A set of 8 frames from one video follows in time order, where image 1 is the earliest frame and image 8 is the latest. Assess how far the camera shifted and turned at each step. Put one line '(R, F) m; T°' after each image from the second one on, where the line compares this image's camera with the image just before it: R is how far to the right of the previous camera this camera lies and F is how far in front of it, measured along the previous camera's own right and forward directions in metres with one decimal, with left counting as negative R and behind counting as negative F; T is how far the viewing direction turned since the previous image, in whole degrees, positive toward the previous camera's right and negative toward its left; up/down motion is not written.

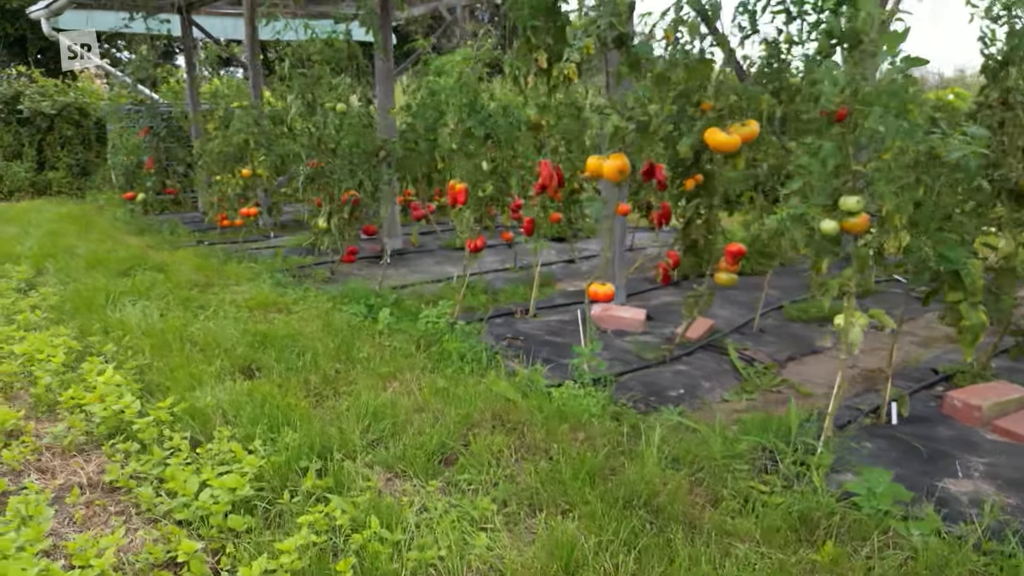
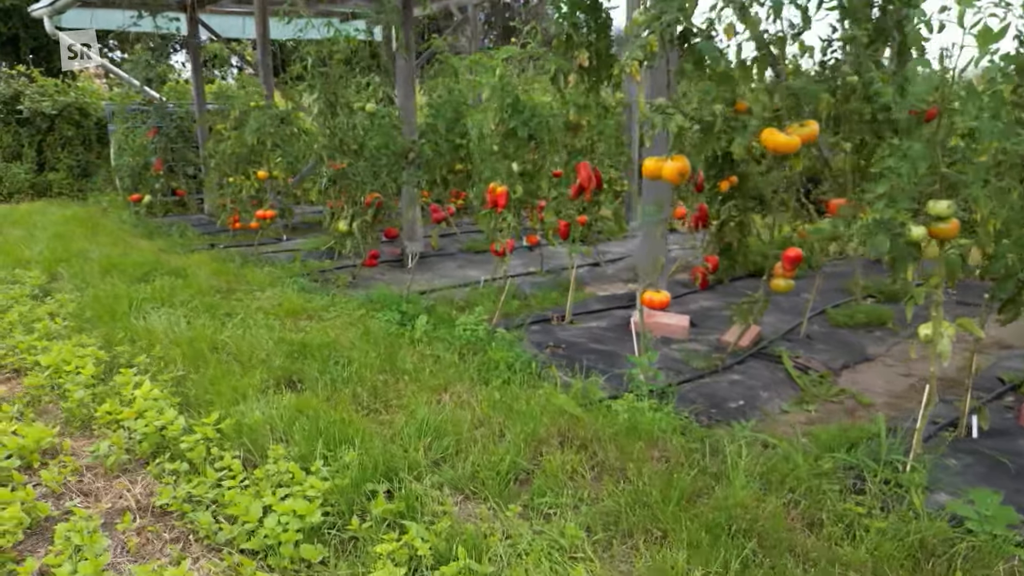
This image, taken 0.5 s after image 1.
(-0.2, +0.1) m; +1°
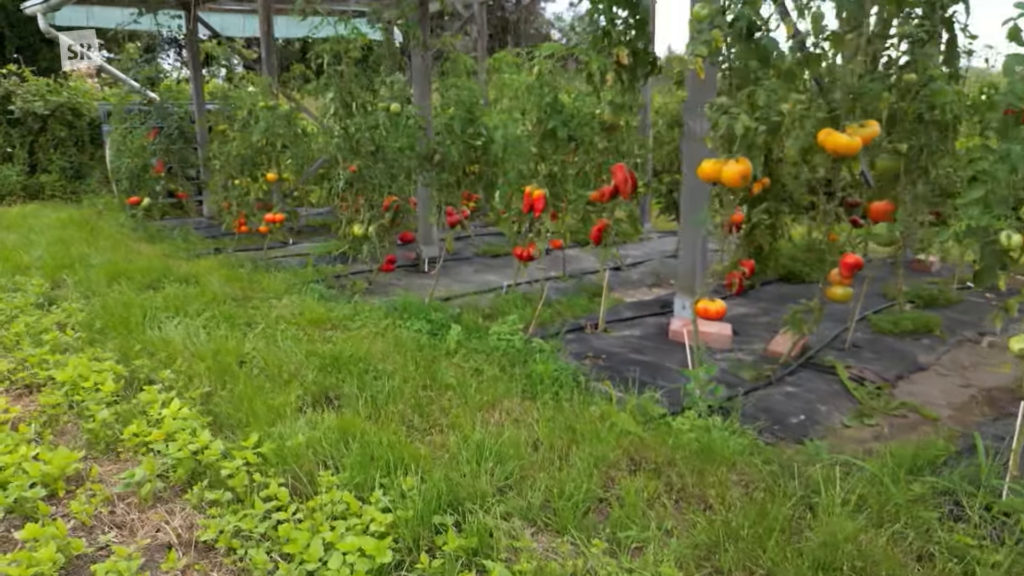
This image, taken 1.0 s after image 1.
(-0.2, +0.2) m; +1°
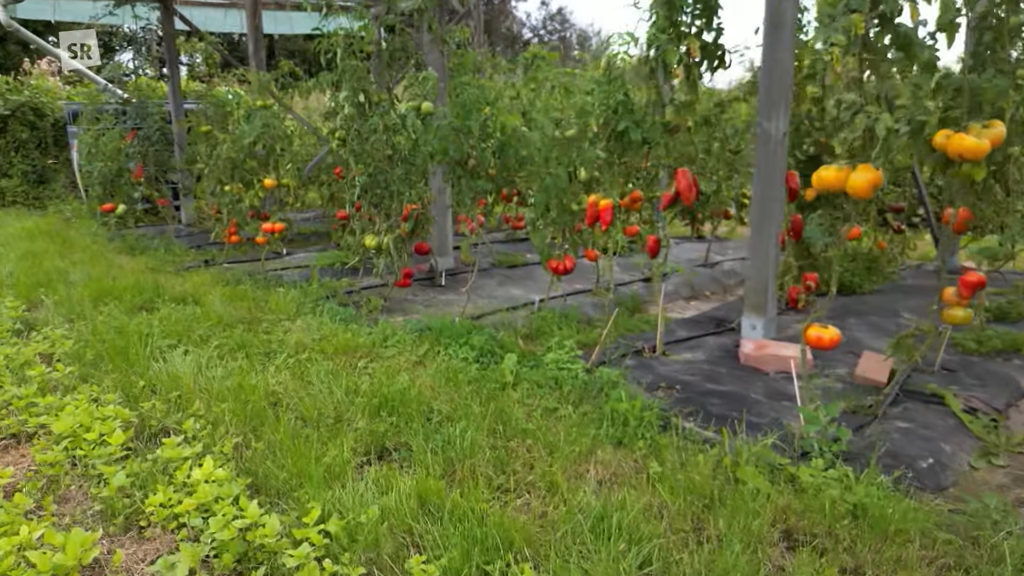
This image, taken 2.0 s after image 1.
(-0.3, +0.4) m; +3°
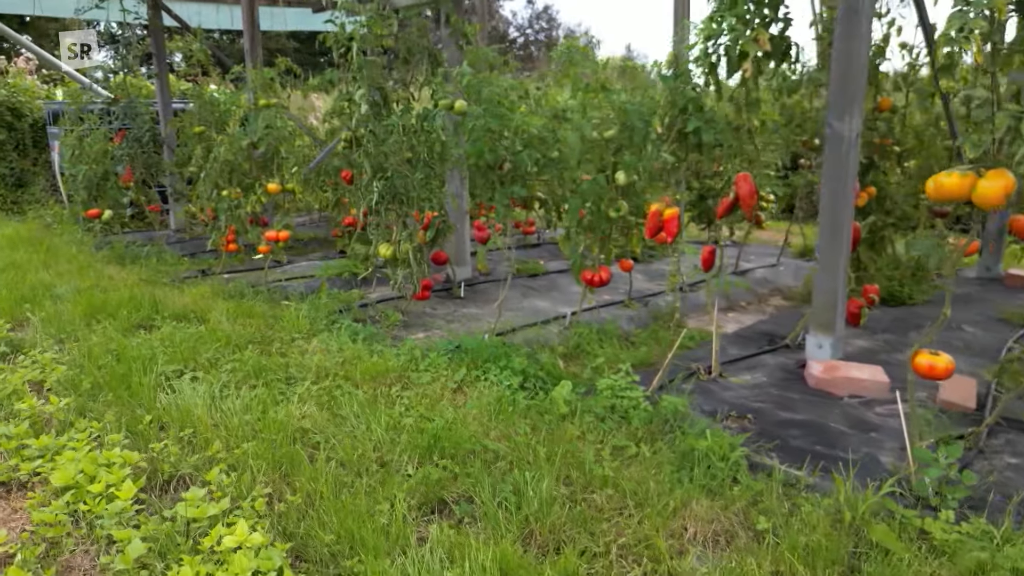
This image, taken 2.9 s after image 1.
(-0.2, +0.3) m; +1°
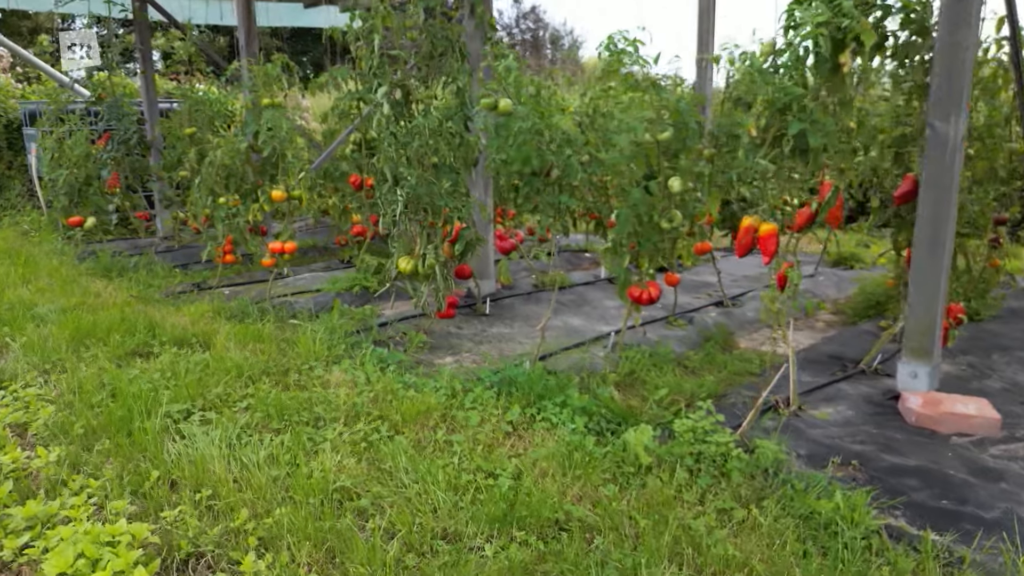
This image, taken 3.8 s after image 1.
(-0.2, +0.4) m; +1°
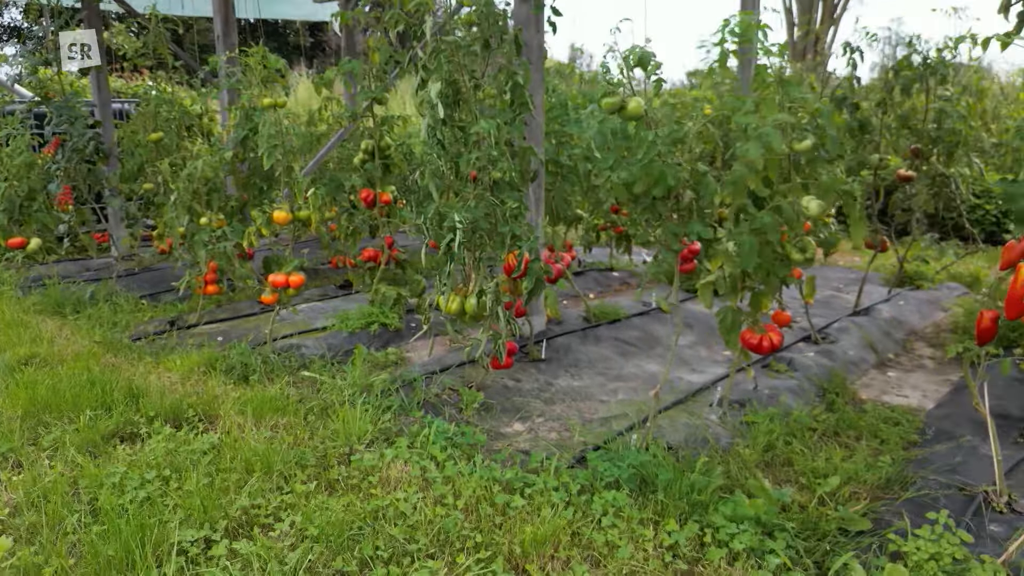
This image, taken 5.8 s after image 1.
(-0.5, +0.7) m; +4°
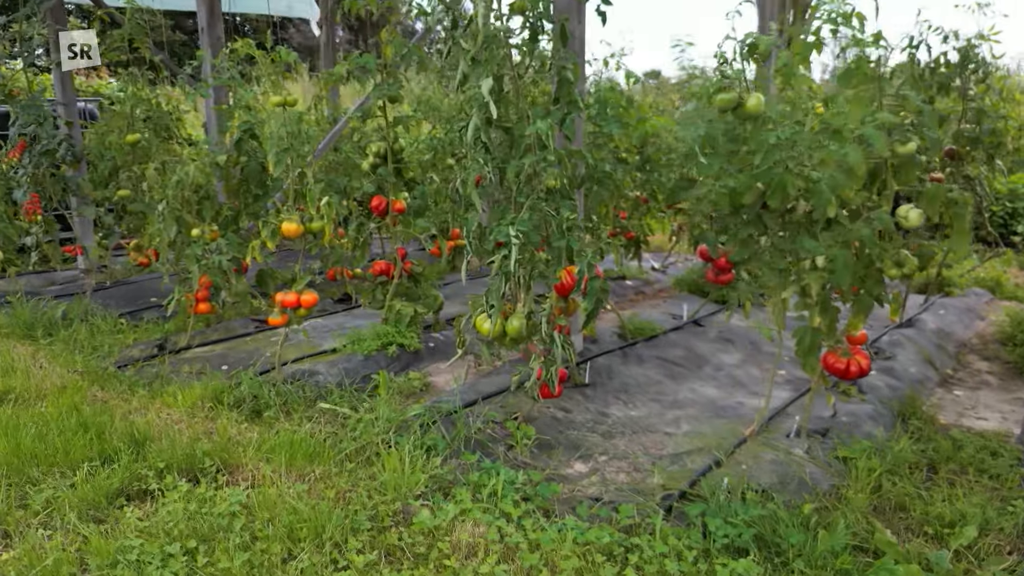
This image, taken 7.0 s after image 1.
(-0.3, +0.3) m; +3°
